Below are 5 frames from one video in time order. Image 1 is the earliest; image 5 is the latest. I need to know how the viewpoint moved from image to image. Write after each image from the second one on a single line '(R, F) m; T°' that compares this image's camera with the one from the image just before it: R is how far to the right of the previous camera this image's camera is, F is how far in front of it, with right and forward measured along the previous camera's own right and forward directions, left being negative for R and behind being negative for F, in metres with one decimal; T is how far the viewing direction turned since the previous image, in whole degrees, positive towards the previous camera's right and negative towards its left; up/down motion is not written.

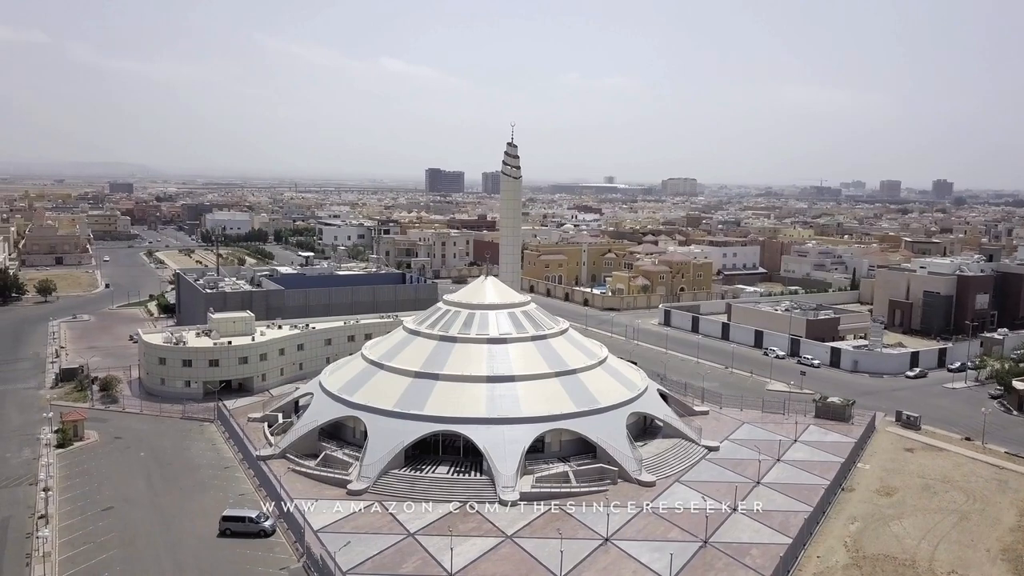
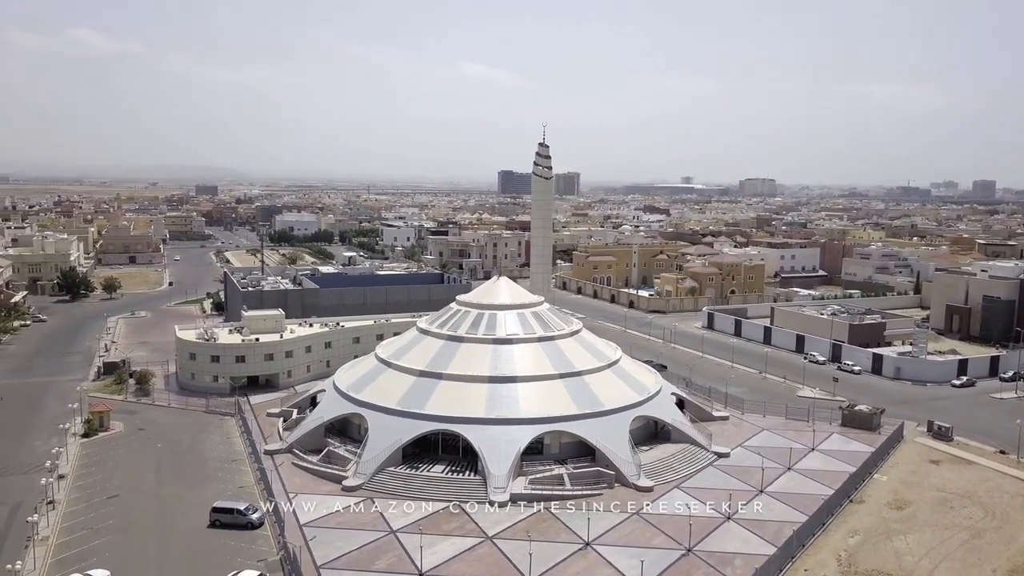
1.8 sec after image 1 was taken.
(+2.6, +0.2) m; -5°
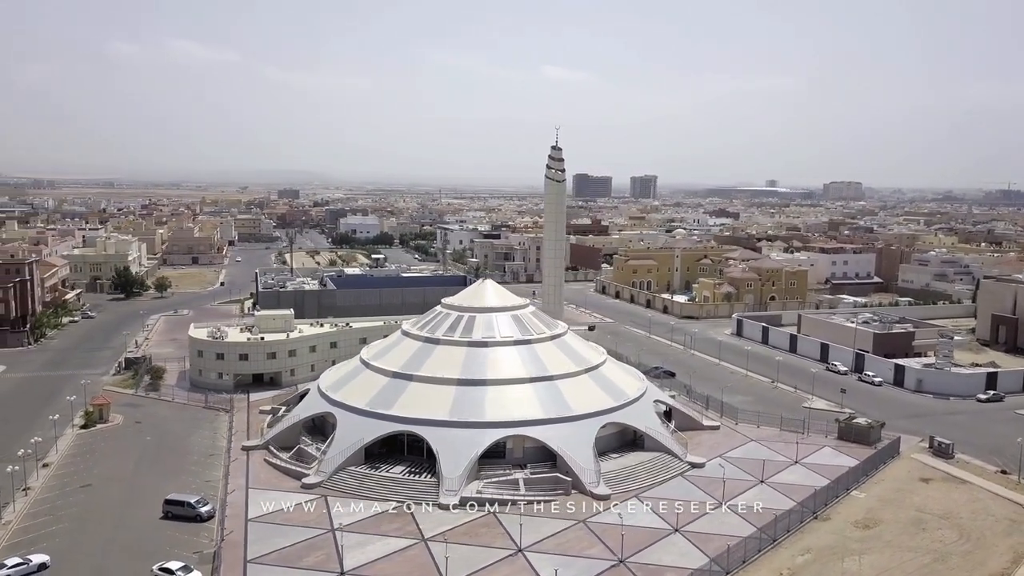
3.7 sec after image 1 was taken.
(+4.0, +0.3) m; -6°
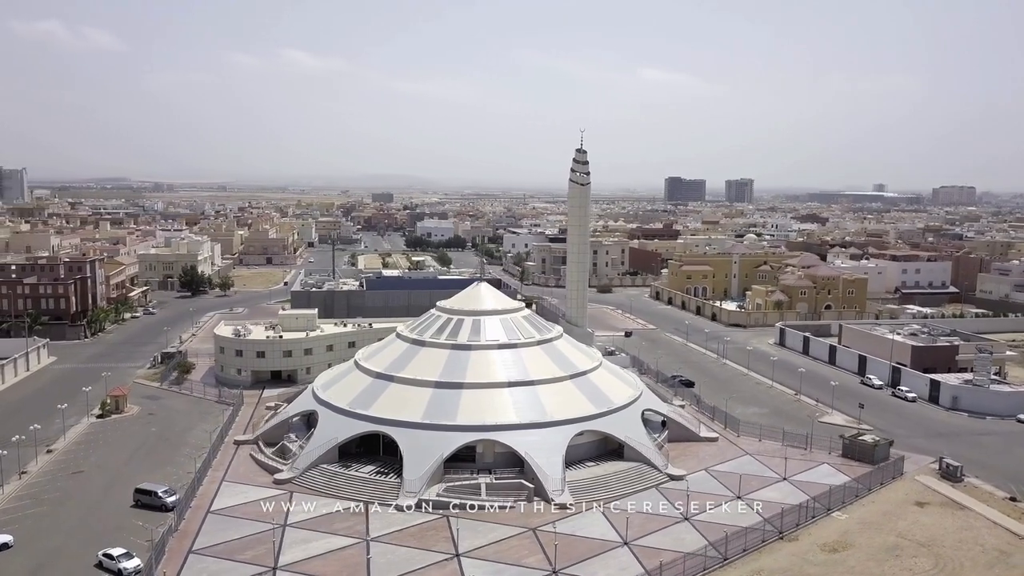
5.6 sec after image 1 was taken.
(+4.2, +0.5) m; -7°
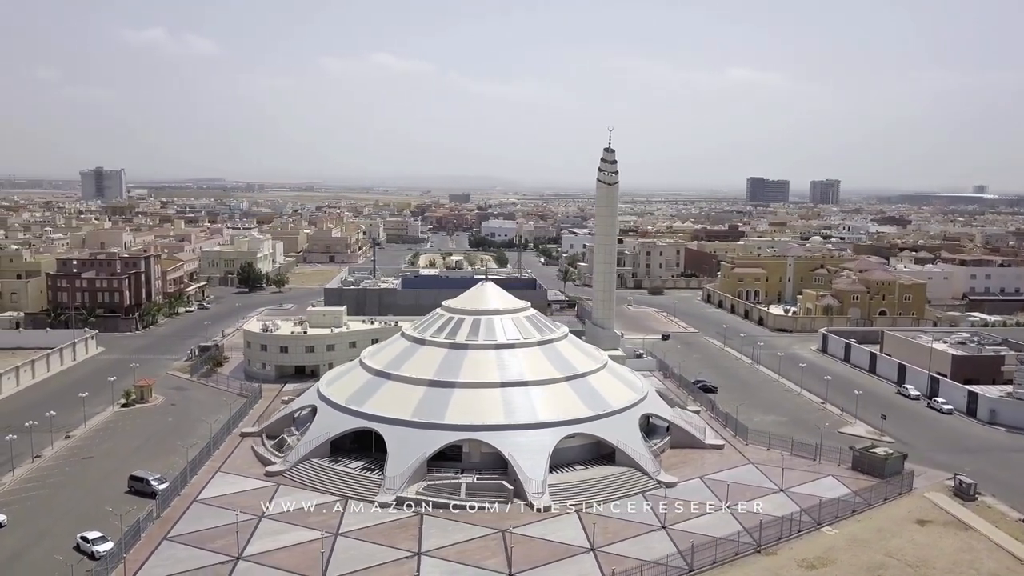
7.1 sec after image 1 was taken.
(+3.1, +0.3) m; -6°
